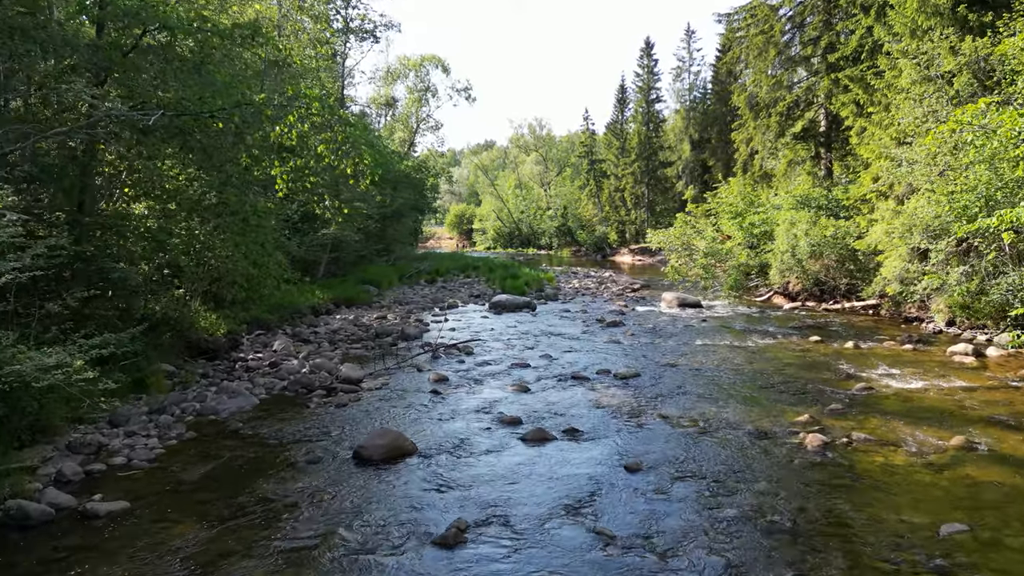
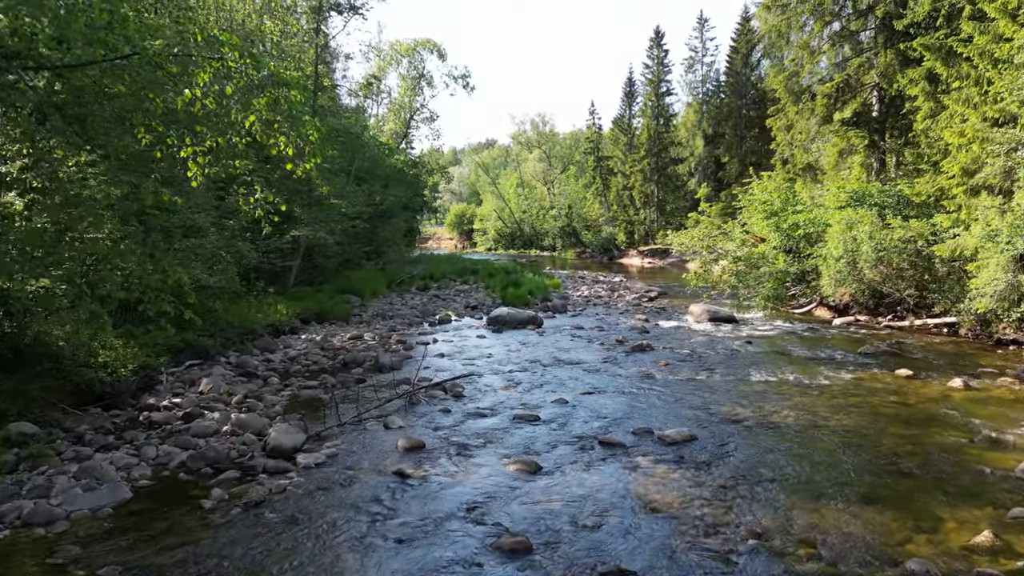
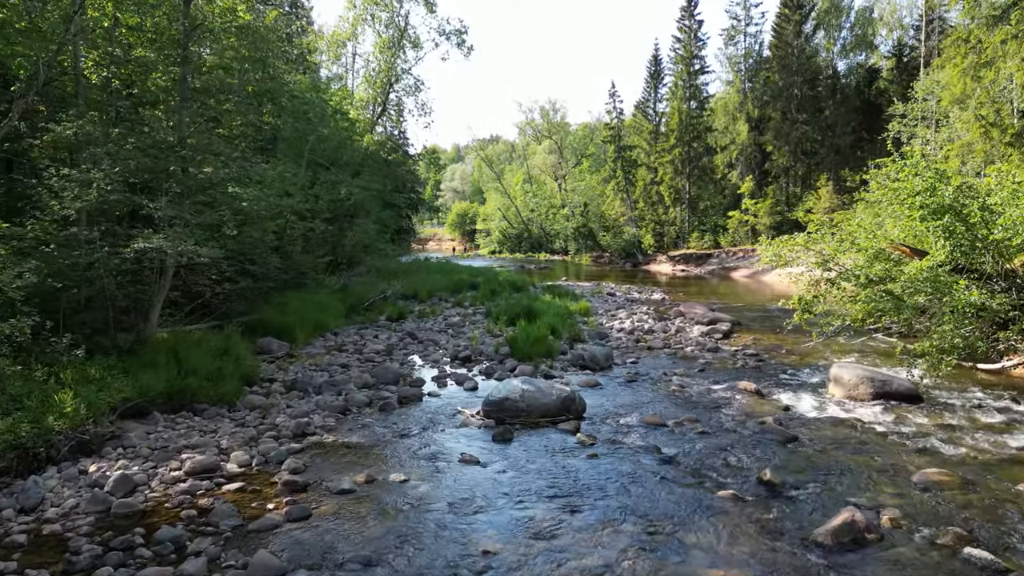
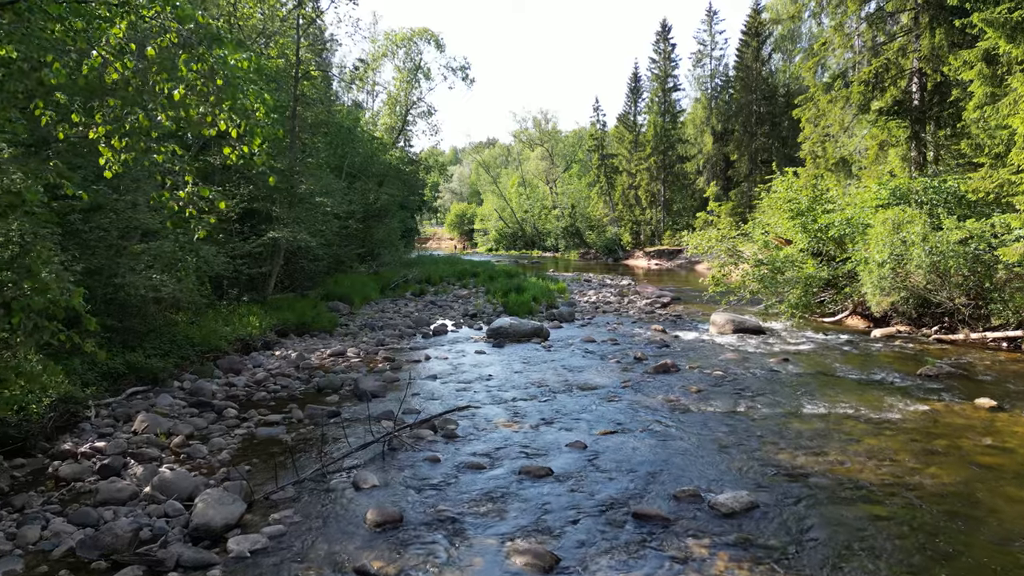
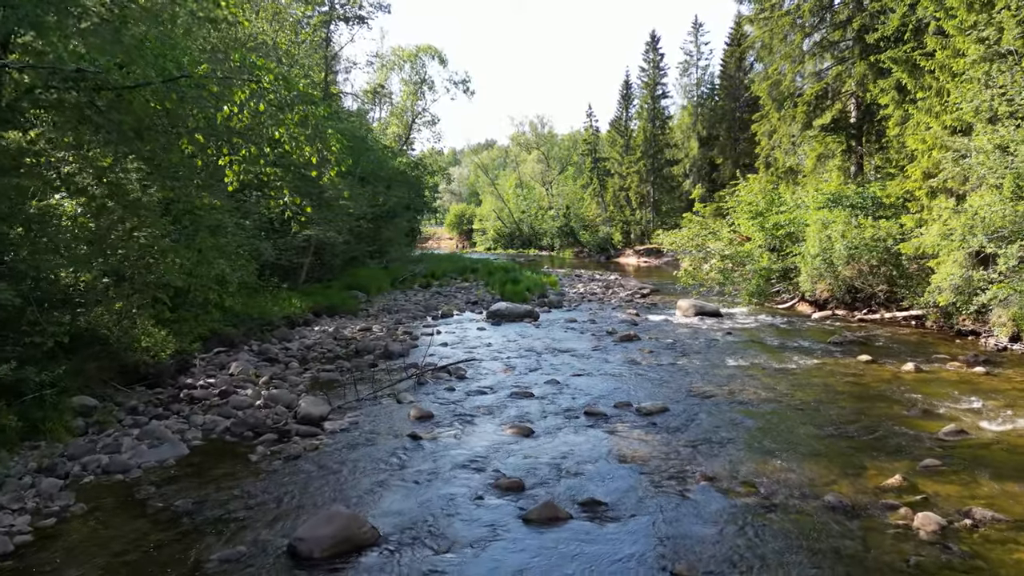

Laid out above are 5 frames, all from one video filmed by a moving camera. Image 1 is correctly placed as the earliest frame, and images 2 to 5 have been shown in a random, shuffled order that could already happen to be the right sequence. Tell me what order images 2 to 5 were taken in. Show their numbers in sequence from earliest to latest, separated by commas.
5, 2, 4, 3
